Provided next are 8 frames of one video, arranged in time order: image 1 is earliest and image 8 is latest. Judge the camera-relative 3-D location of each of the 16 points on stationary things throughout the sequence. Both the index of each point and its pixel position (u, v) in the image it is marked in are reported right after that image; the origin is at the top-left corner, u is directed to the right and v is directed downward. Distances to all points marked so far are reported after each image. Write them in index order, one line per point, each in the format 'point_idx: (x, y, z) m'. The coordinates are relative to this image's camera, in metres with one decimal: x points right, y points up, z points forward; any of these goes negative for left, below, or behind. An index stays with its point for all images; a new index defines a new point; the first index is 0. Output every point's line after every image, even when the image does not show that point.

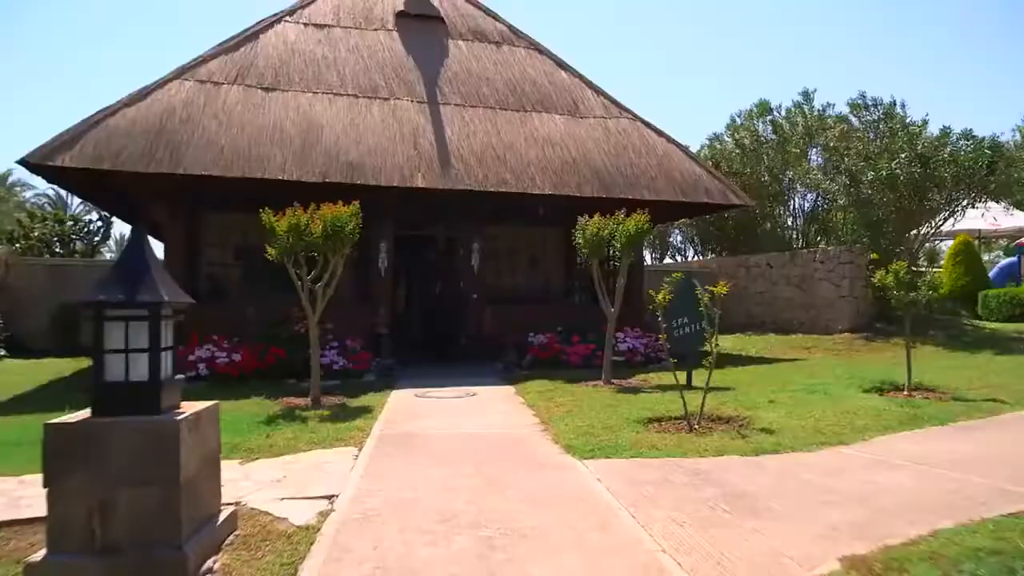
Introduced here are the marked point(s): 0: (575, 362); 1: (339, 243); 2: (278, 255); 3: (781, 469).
0: (+1.3, -1.5, +12.9) m
1: (-2.6, +0.7, +9.7) m
2: (-3.6, +0.5, +9.7) m
3: (+2.4, -1.6, +5.6) m
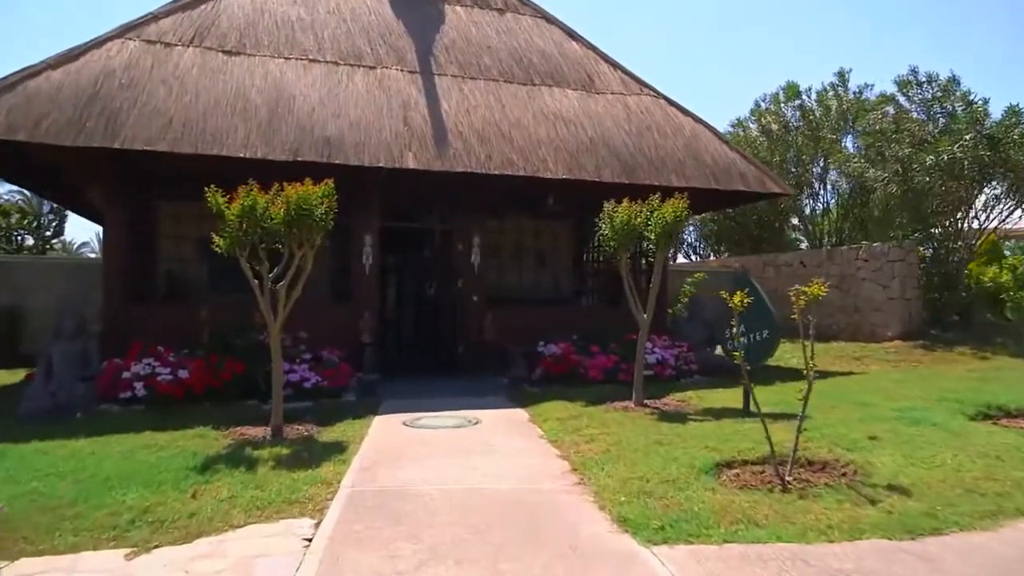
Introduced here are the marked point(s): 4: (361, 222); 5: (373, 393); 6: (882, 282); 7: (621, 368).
0: (+1.4, -1.5, +10.9) m
1: (-2.5, +0.7, +7.7) m
2: (-3.4, +0.5, +7.6) m
3: (+2.6, -1.6, +3.6) m
4: (-2.7, +1.2, +11.3) m
5: (-2.2, -1.7, +10.2) m
6: (+8.3, +0.1, +14.3) m
7: (+1.9, -1.4, +11.1) m
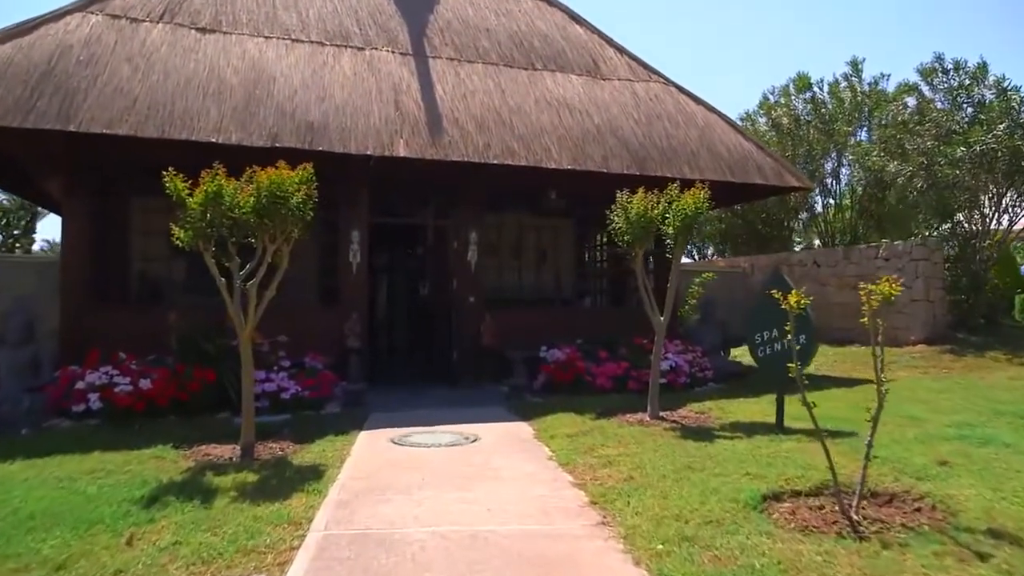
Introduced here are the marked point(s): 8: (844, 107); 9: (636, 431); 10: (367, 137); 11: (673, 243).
0: (+1.4, -1.6, +10.0) m
1: (-2.4, +0.7, +6.8) m
2: (-3.3, +0.5, +6.7) m
3: (+2.6, -1.6, +2.7) m
4: (-2.7, +1.2, +10.4) m
5: (-2.2, -1.7, +9.2) m
6: (+8.3, +0.1, +13.5) m
7: (+1.9, -1.4, +10.1) m
8: (+8.7, +4.8, +16.7) m
9: (+1.4, -1.6, +7.1) m
10: (-2.2, +2.3, +9.7) m
11: (+2.1, +0.6, +8.2) m
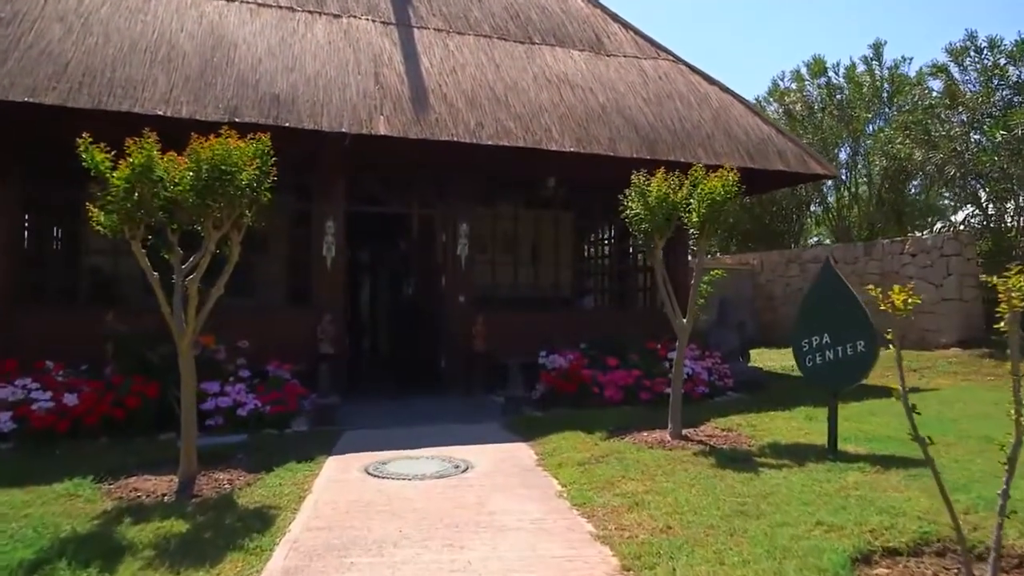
0: (+1.4, -1.5, +8.8) m
1: (-2.4, +0.7, +5.5) m
2: (-3.3, +0.5, +5.4) m
3: (+2.7, -1.5, +1.5) m
4: (-2.7, +1.2, +9.1) m
5: (-2.2, -1.7, +8.0) m
6: (+8.2, +0.2, +12.4) m
7: (+1.8, -1.4, +9.0) m
8: (+8.6, +4.8, +15.7) m
9: (+1.4, -1.6, +5.9) m
10: (-2.3, +2.3, +8.5) m
11: (+2.0, +0.6, +7.0) m
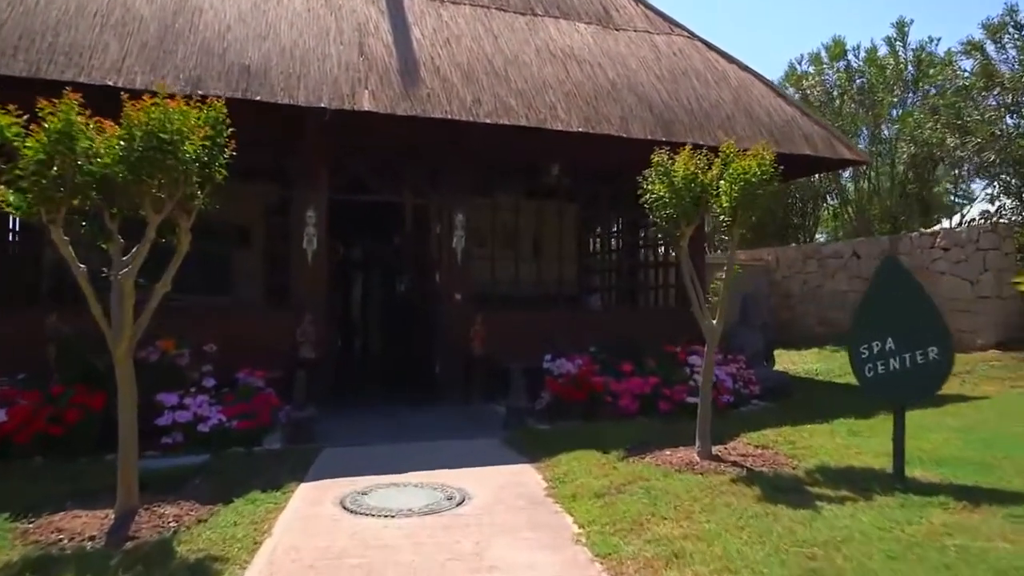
0: (+1.4, -1.5, +7.8) m
1: (-2.4, +0.8, +4.5) m
2: (-3.3, +0.6, +4.4) m
3: (+2.7, -1.5, +0.6) m
4: (-2.7, +1.2, +8.1) m
5: (-2.2, -1.6, +7.0) m
6: (+8.2, +0.2, +11.4) m
7: (+1.9, -1.4, +8.0) m
8: (+8.6, +4.9, +14.7) m
9: (+1.4, -1.5, +4.9) m
10: (-2.2, +2.4, +7.5) m
11: (+2.1, +0.6, +6.0) m
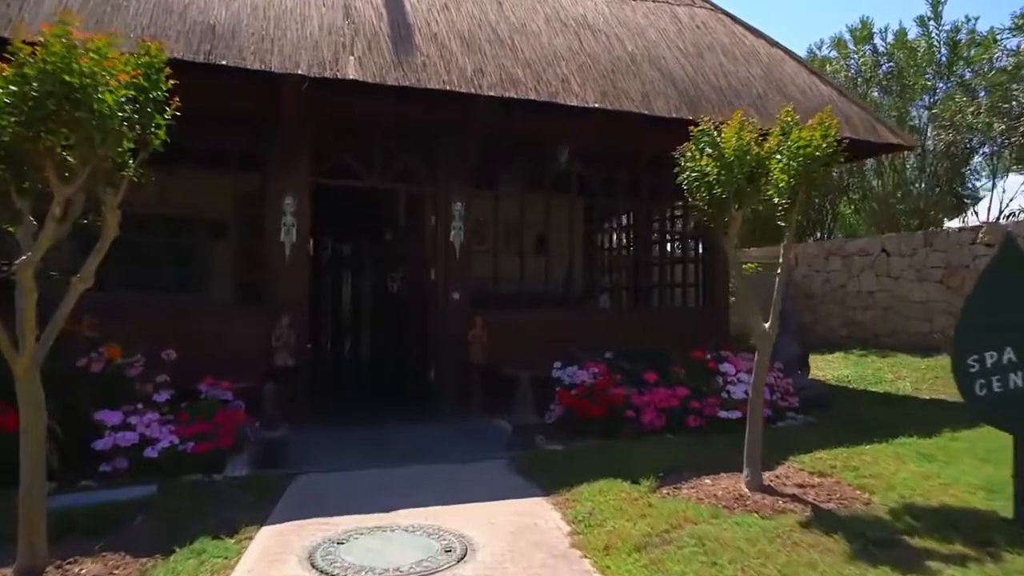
0: (+1.5, -1.5, +6.8) m
1: (-2.3, +0.8, +3.5) m
2: (-3.2, +0.6, +3.3) m
3: (+2.9, -1.5, -0.5) m
4: (-2.6, +1.3, +7.1) m
5: (-2.1, -1.6, +5.9) m
6: (+8.2, +0.2, +10.4) m
7: (+1.9, -1.3, +7.0) m
8: (+8.6, +4.9, +13.7) m
9: (+1.5, -1.5, +3.9) m
10: (-2.2, +2.4, +6.4) m
11: (+2.2, +0.7, +5.0) m
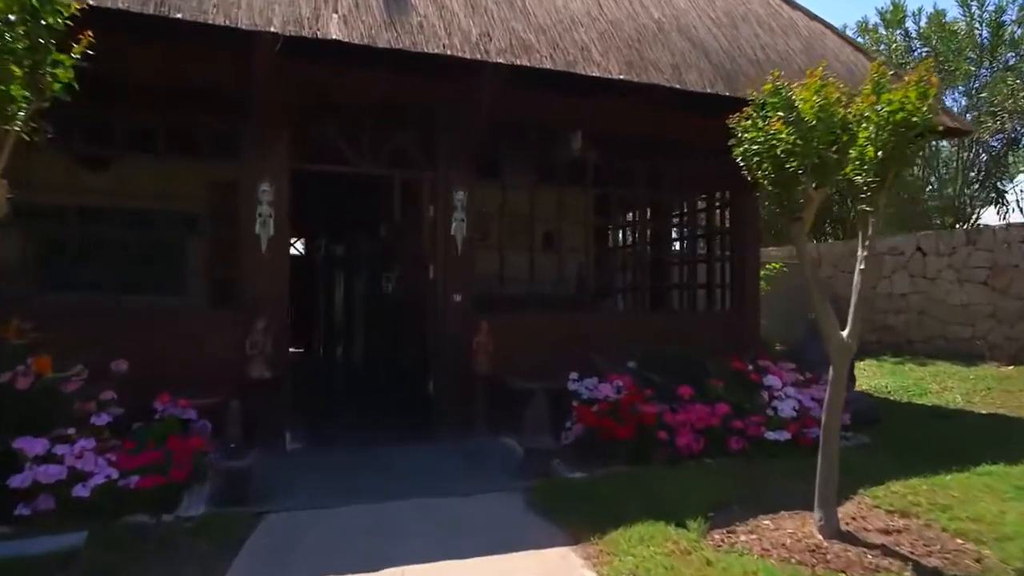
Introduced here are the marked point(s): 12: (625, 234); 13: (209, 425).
0: (+1.6, -1.5, +5.8) m
1: (-2.2, +0.8, +2.5) m
2: (-3.1, +0.6, +2.3) m
3: (+3.0, -1.5, -1.5) m
4: (-2.5, +1.3, +6.1) m
5: (-2.0, -1.6, +4.9) m
6: (+8.3, +0.2, +9.5) m
7: (+2.1, -1.3, +6.0) m
8: (+8.7, +4.9, +12.8) m
9: (+1.6, -1.5, +2.9) m
10: (-2.0, +2.4, +5.4) m
11: (+2.3, +0.7, +4.0) m
12: (+1.6, +0.8, +8.6) m
13: (-2.6, -1.1, +5.4) m
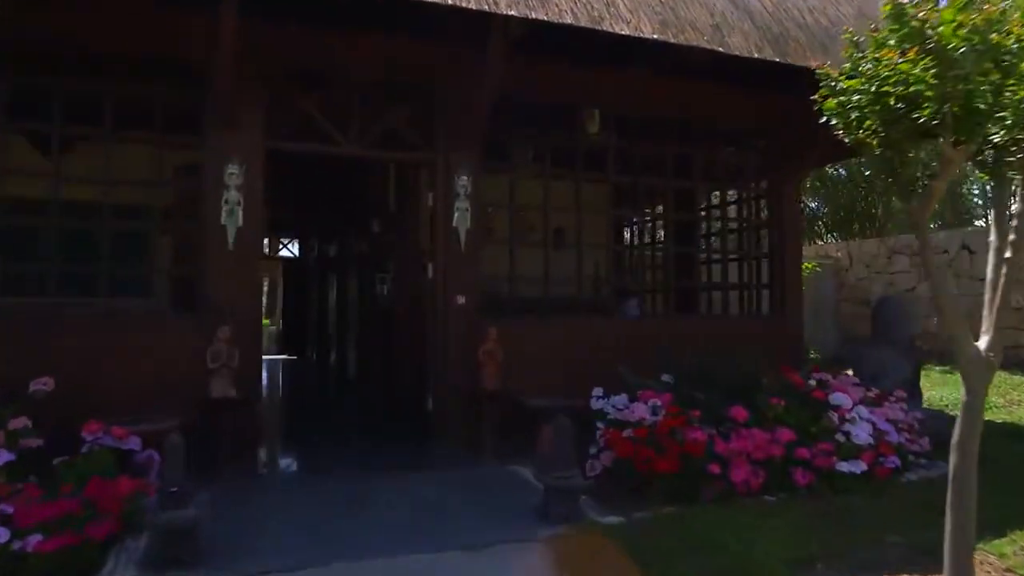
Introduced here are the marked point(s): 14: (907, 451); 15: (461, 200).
0: (+1.7, -1.4, +4.7) m
1: (-2.1, +0.8, +1.4) m
2: (-3.0, +0.6, +1.3) m
3: (+3.1, -1.4, -2.5) m
4: (-2.4, +1.3, +5.0) m
5: (-1.9, -1.6, +3.8) m
6: (+8.5, +0.2, +8.4) m
7: (+2.2, -1.3, +4.9) m
8: (+8.8, +4.8, +11.7) m
9: (+1.8, -1.5, +1.8) m
10: (-1.9, +2.4, +4.4) m
11: (+2.4, +0.7, +2.9) m
12: (+1.7, +0.8, +7.5) m
13: (-2.4, -1.1, +4.3) m
14: (+3.4, -1.4, +5.4) m
15: (-0.5, +0.8, +6.1) m
